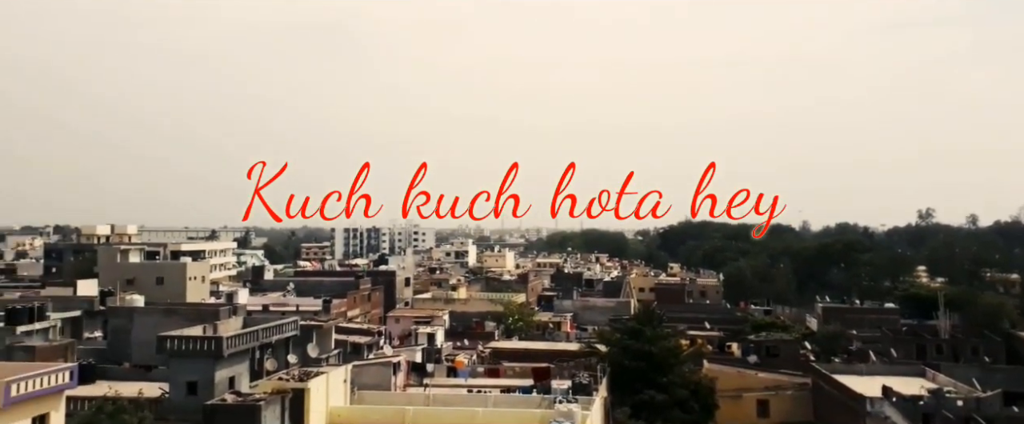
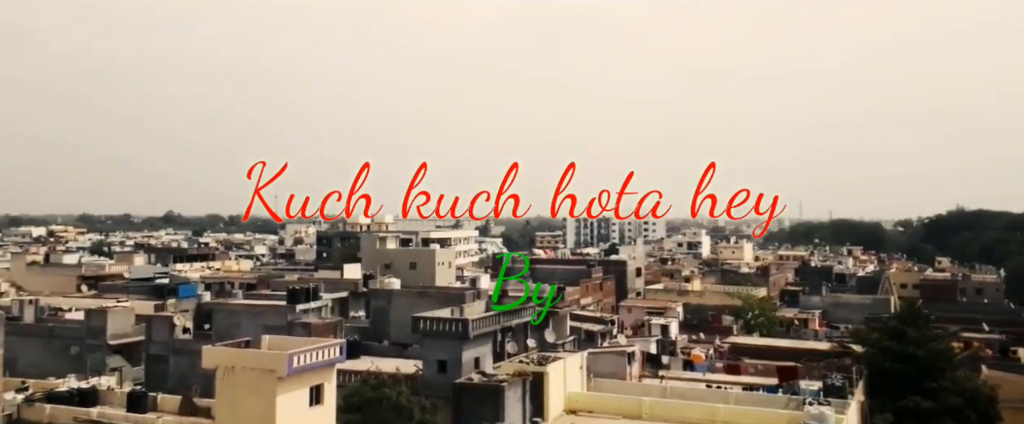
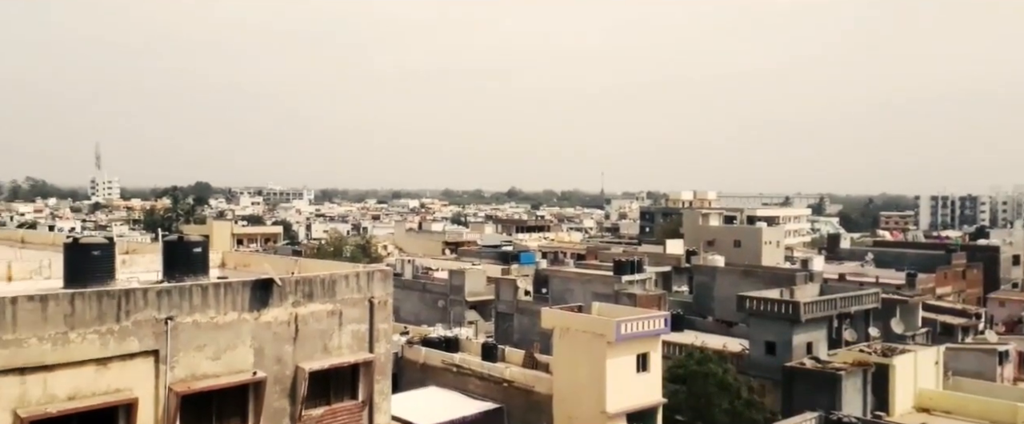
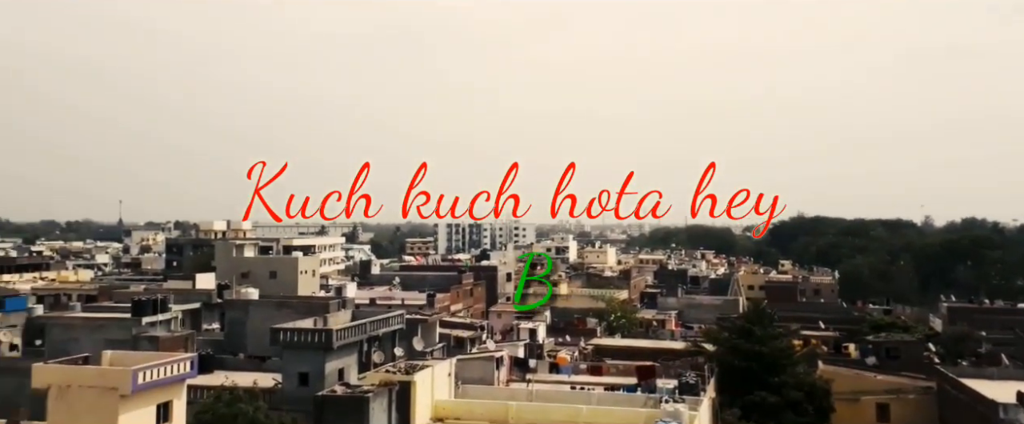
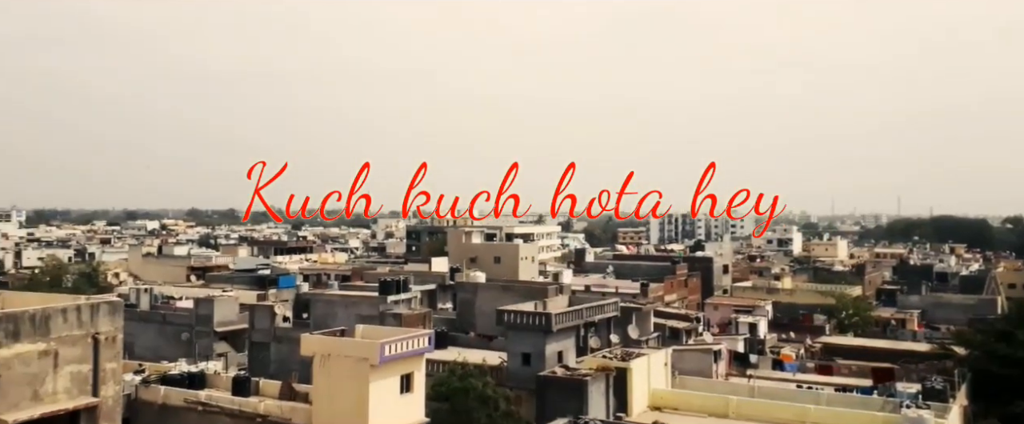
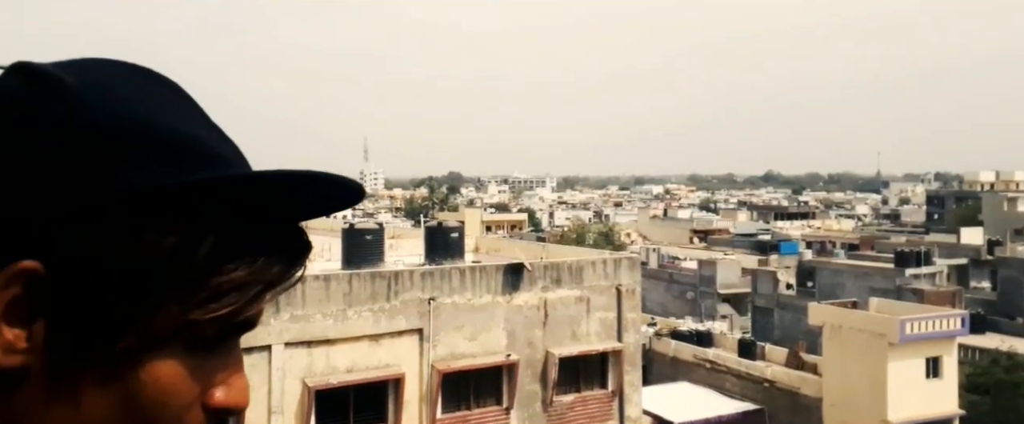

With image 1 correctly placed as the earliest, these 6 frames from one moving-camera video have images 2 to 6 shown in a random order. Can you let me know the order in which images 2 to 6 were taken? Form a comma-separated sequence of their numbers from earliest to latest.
4, 2, 5, 3, 6
